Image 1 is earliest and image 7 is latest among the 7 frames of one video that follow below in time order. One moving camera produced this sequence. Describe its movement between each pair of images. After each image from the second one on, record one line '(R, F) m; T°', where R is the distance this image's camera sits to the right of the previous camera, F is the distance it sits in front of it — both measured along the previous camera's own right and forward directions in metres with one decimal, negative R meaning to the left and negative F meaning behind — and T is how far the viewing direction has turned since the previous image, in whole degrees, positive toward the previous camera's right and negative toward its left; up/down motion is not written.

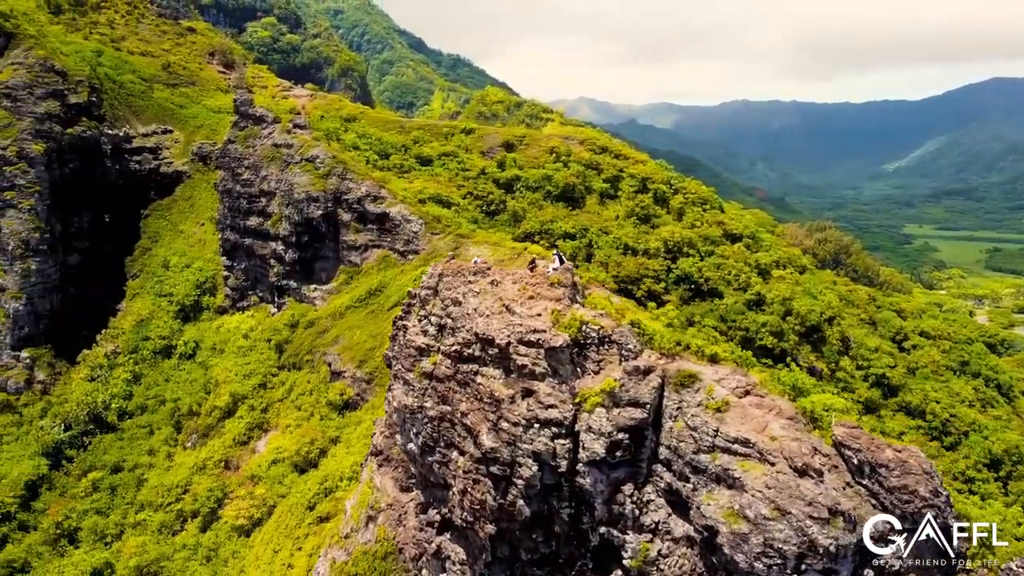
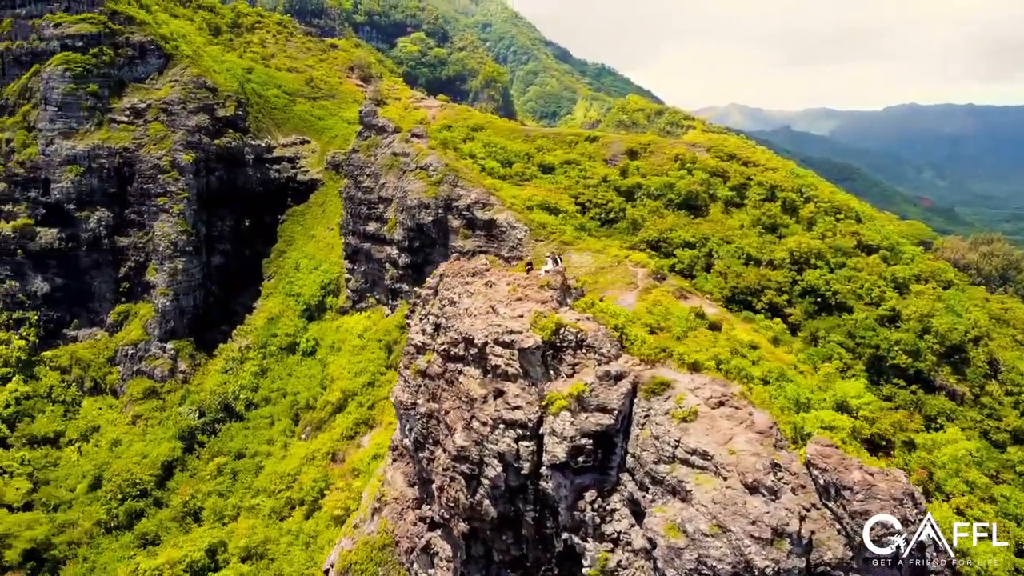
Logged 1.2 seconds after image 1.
(+2.2, +0.2) m; -10°
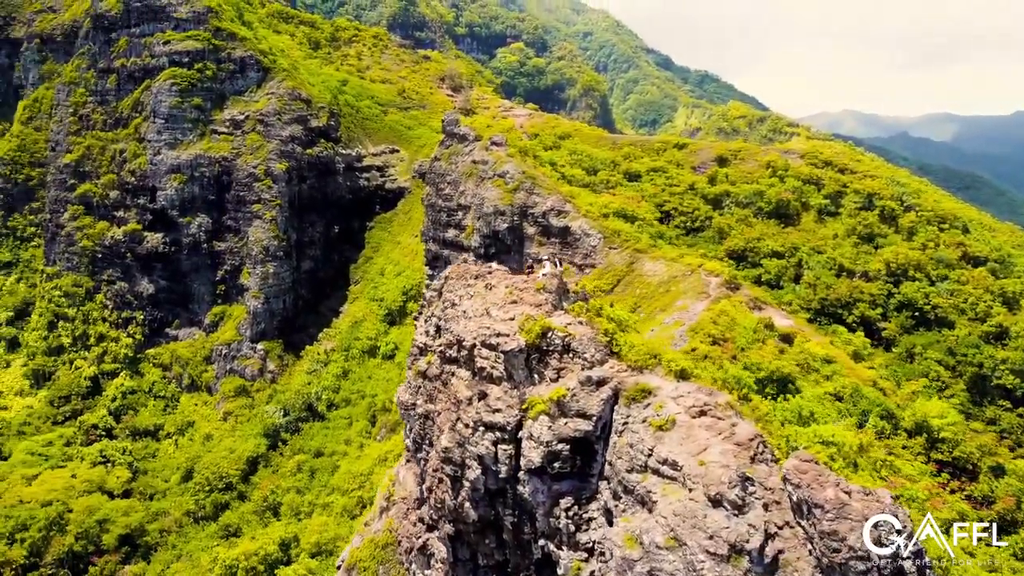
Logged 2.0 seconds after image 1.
(+1.4, +0.2) m; -7°
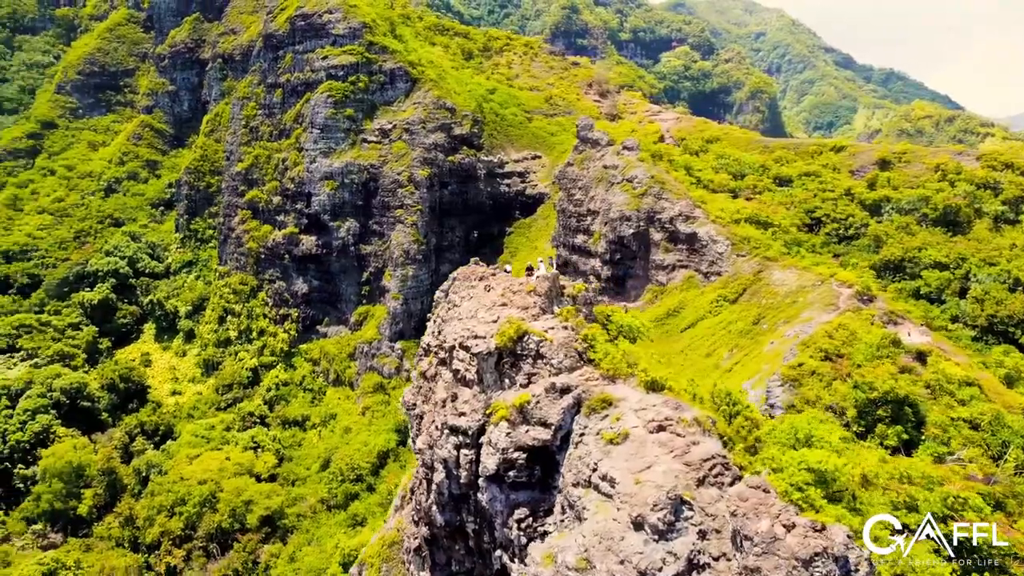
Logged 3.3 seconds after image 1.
(+2.3, +0.5) m; -12°
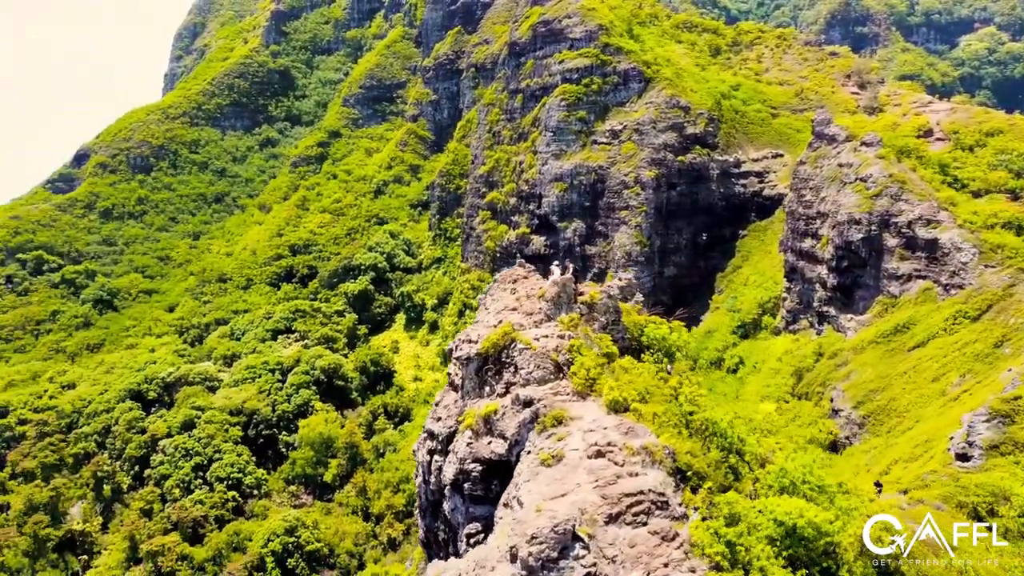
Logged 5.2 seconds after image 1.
(+3.2, +1.0) m; -19°
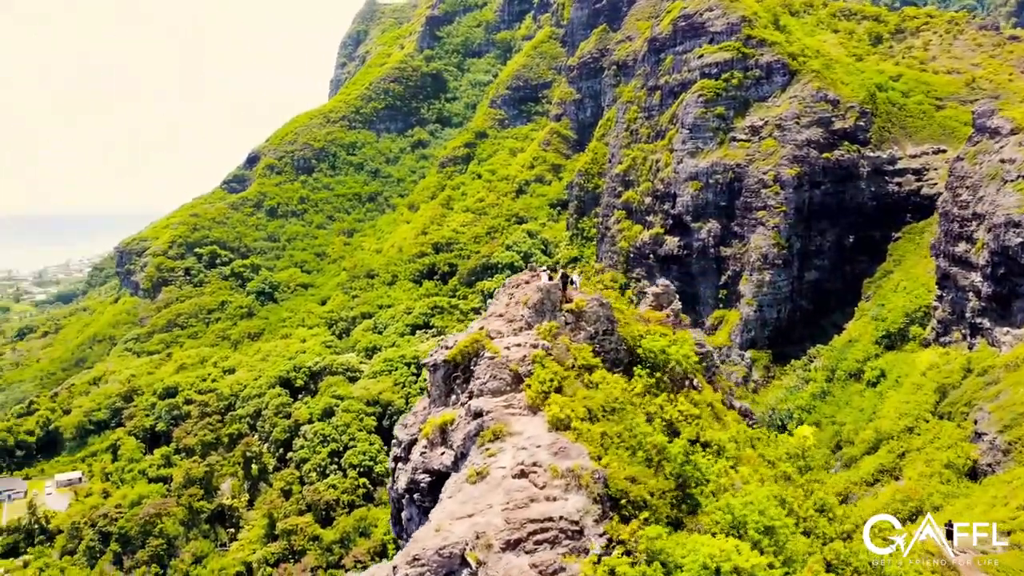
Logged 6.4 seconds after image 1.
(+2.1, +0.6) m; -11°
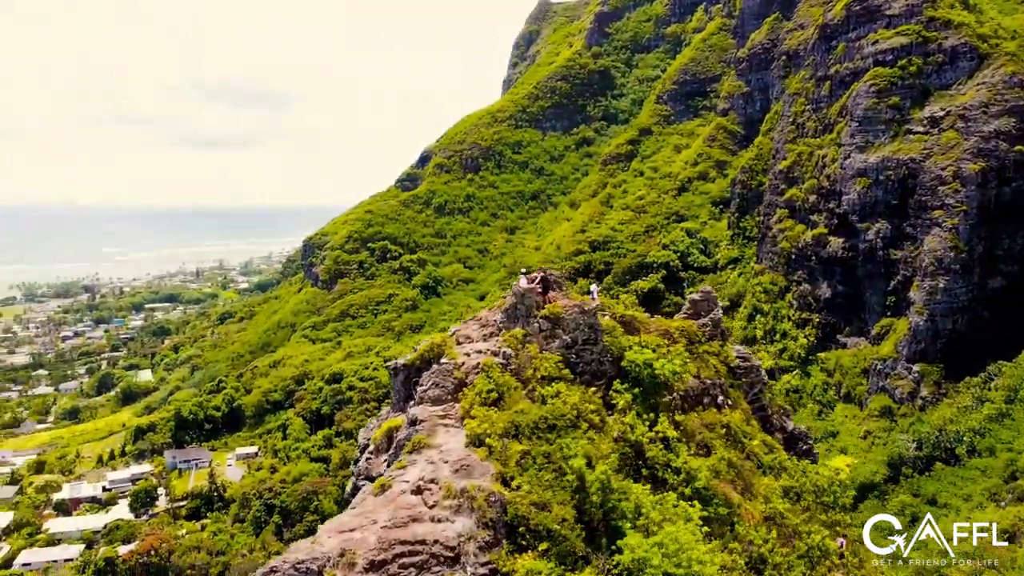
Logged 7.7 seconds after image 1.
(+2.3, +0.8) m; -12°
